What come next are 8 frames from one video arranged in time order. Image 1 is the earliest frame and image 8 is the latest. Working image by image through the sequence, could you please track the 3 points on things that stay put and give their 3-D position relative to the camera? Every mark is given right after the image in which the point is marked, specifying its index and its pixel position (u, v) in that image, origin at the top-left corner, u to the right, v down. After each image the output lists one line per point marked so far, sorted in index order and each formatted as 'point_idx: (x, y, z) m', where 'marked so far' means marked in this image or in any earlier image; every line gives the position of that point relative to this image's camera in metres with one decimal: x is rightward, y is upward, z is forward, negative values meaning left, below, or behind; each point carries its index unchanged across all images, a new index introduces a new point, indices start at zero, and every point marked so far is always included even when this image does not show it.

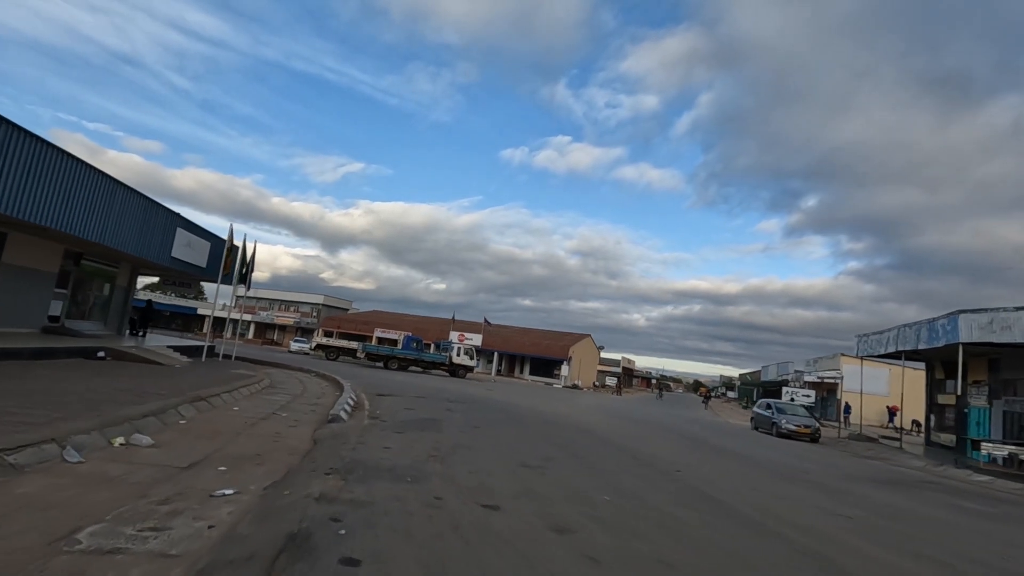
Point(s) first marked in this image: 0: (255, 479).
0: (-3.0, -2.2, +6.3) m
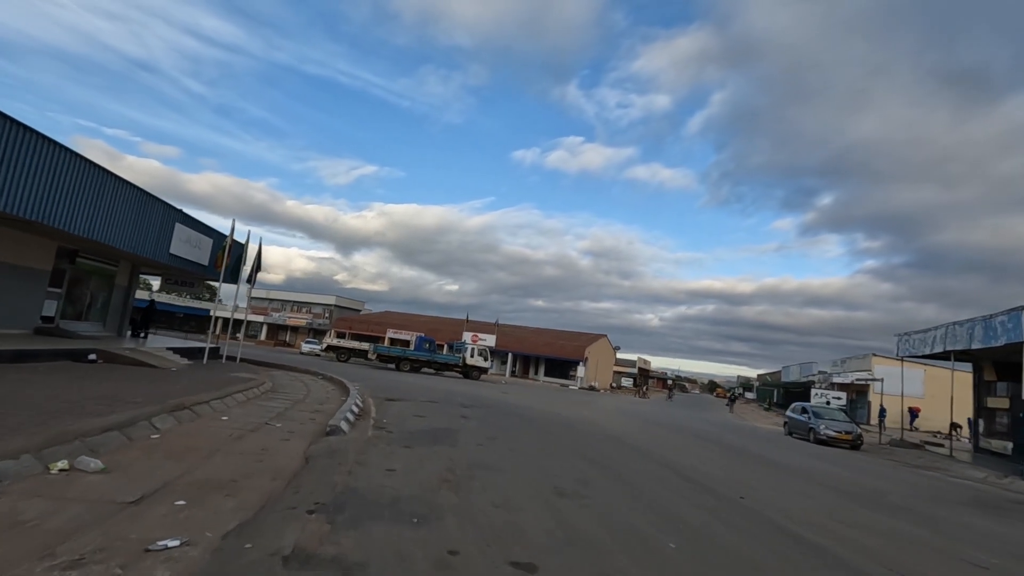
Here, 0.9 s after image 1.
0: (-2.6, -2.1, +4.9) m
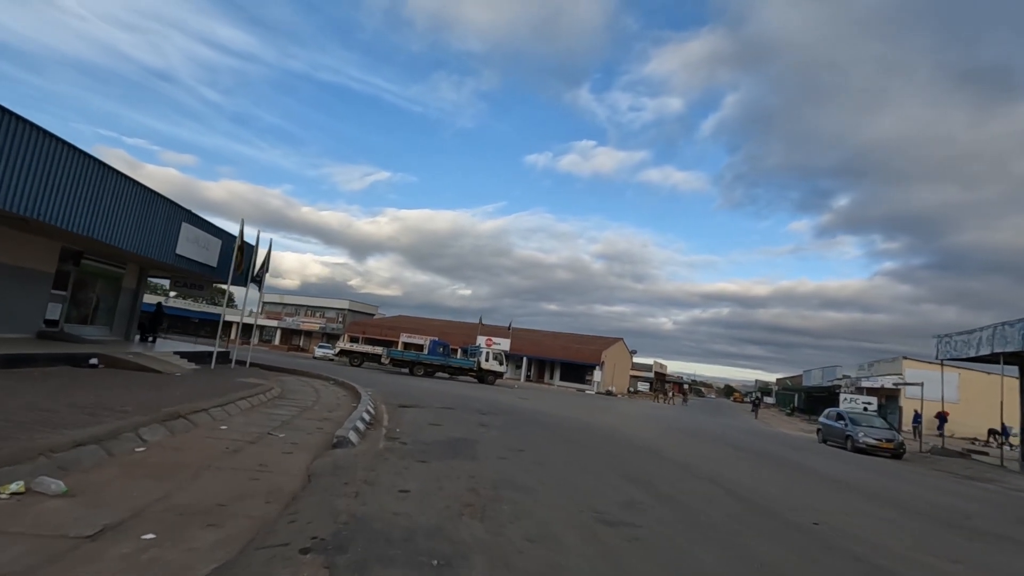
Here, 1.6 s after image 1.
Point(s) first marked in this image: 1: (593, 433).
0: (-2.3, -2.0, +3.9) m
1: (+2.2, -3.9, +14.6) m
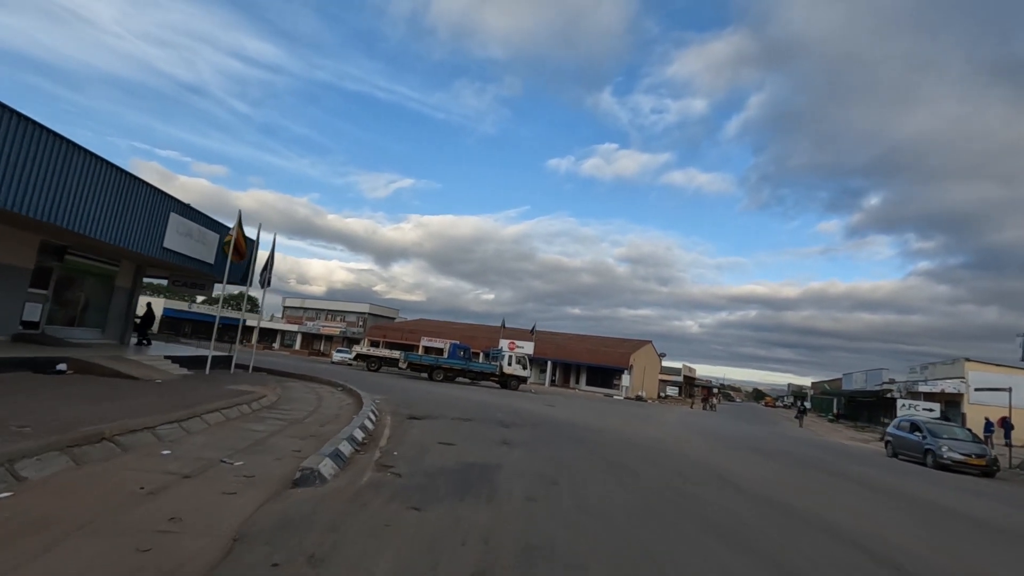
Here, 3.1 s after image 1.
0: (-2.2, -1.7, +1.6) m
1: (+2.8, -3.6, +12.0) m
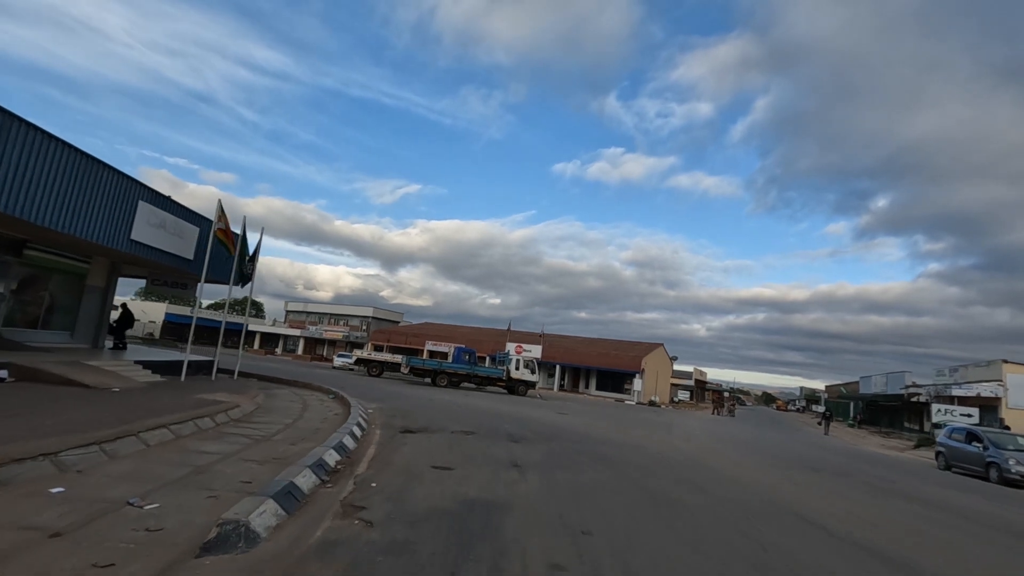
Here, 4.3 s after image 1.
0: (-2.1, -1.4, -0.4) m
1: (+3.0, -3.4, +10.0) m
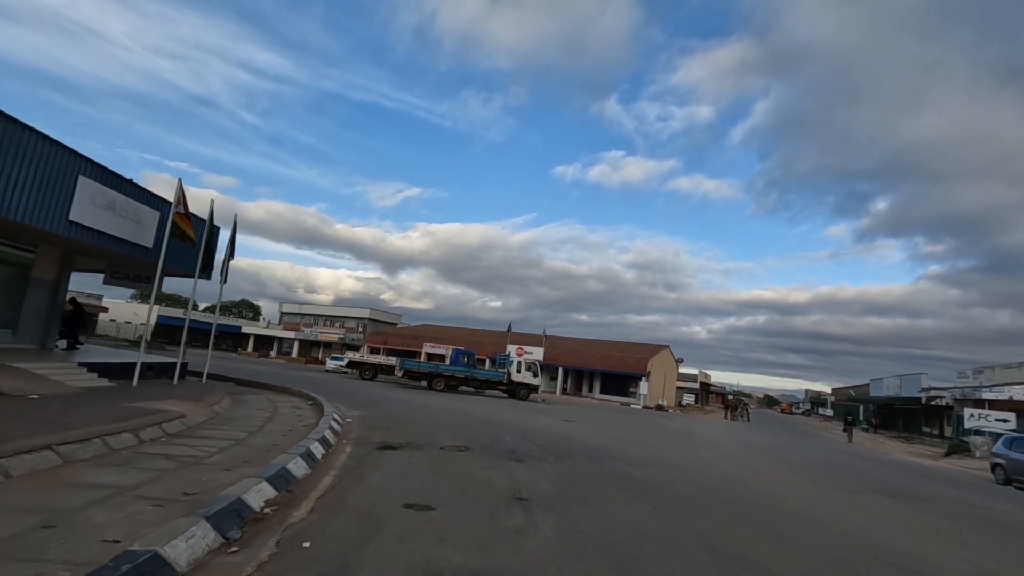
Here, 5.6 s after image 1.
0: (-2.1, -1.0, -2.7) m
1: (+3.1, -3.1, +7.7) m
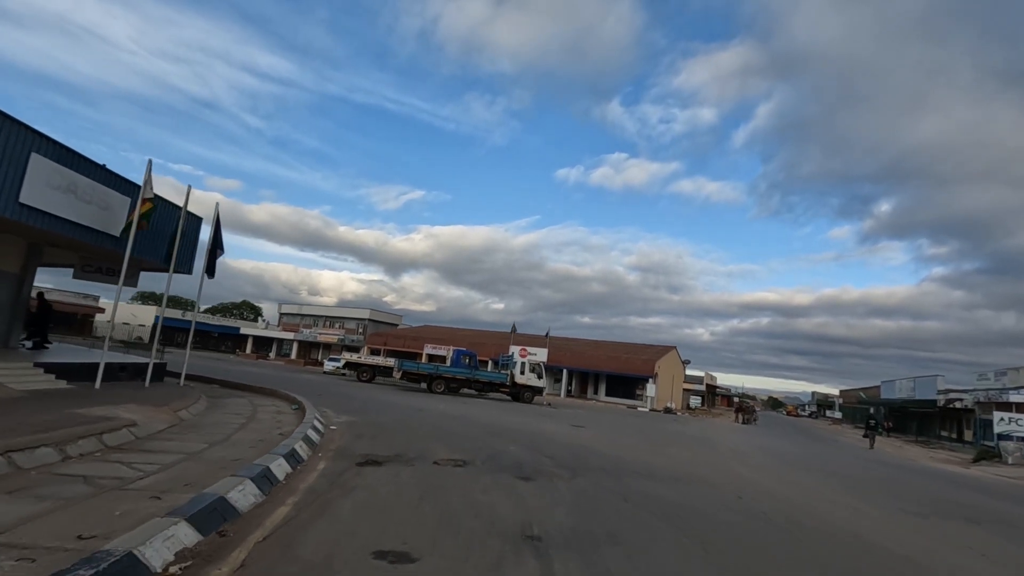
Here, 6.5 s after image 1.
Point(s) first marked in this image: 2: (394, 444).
0: (-2.0, -0.7, -4.2) m
1: (+3.1, -2.8, +6.1) m
2: (-2.2, -2.9, +10.3) m
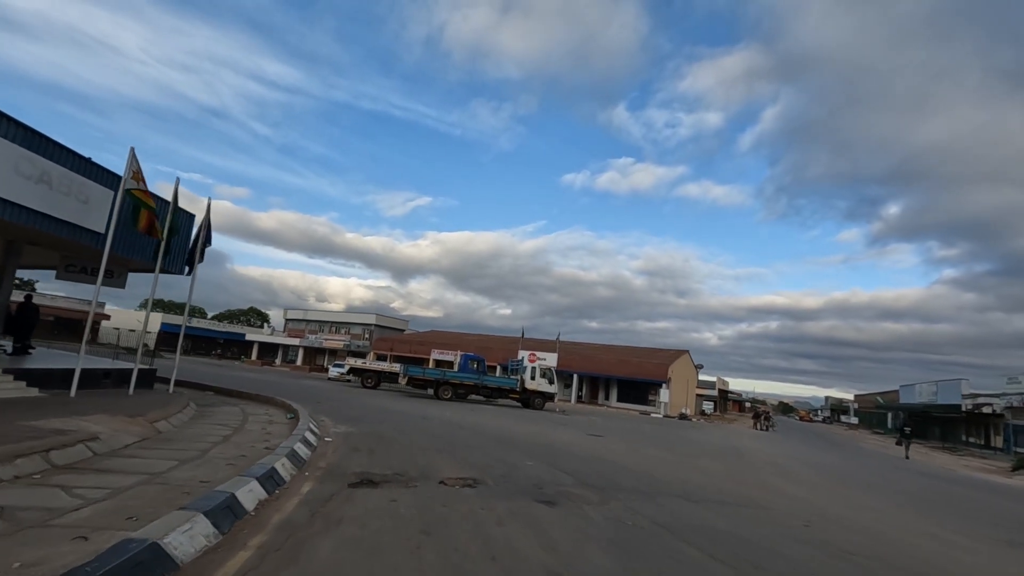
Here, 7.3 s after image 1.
0: (-1.9, -0.5, -5.5) m
1: (+3.4, -2.6, +4.7) m
2: (-1.9, -2.8, +9.0) m
